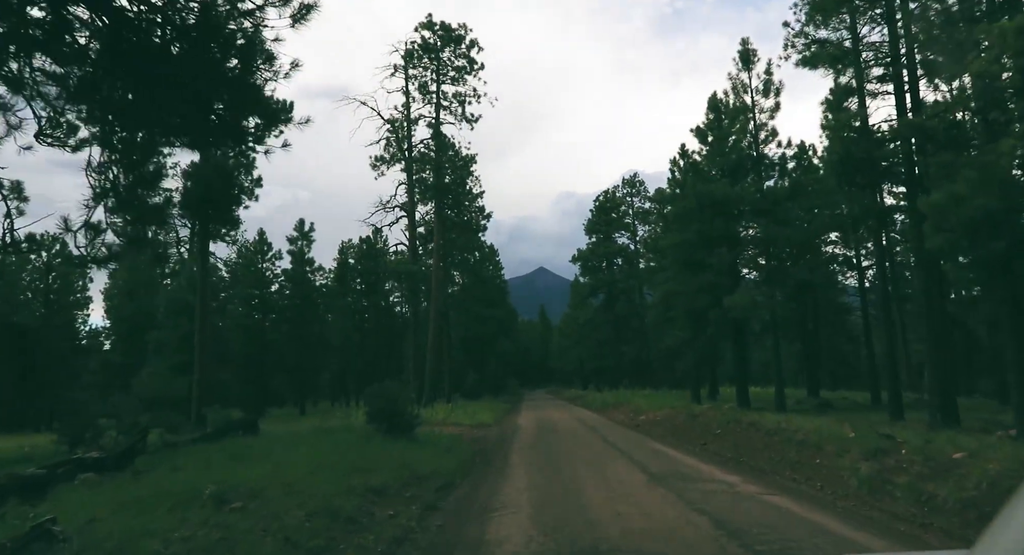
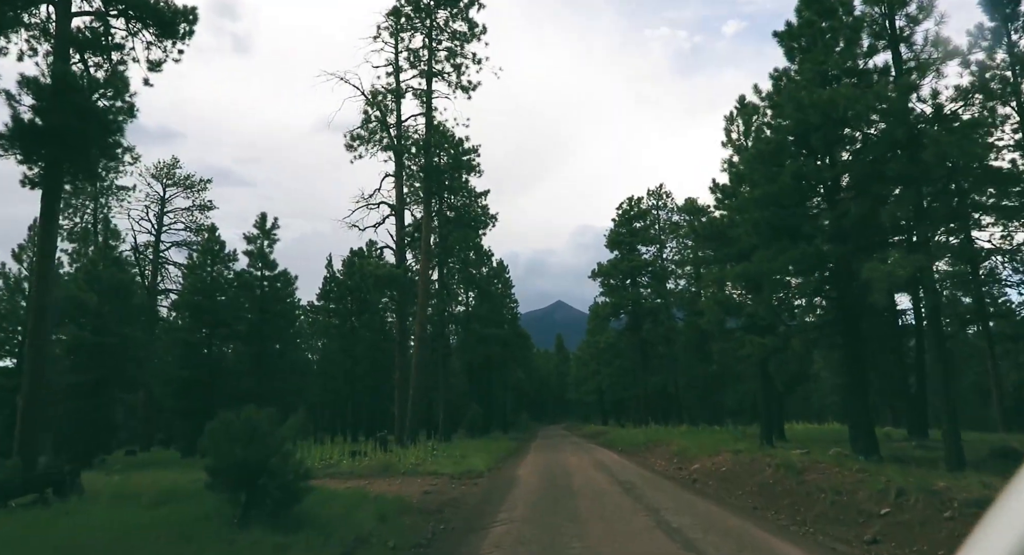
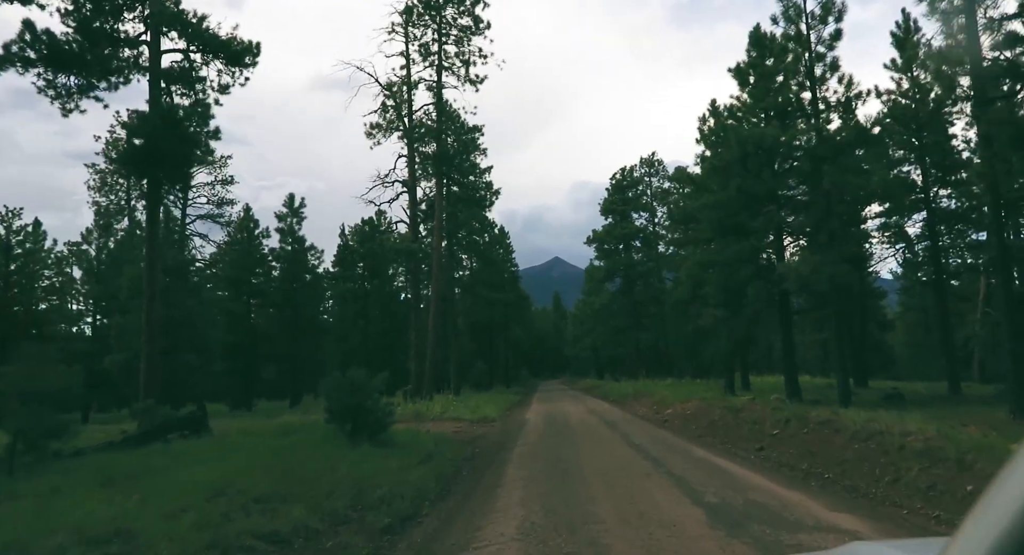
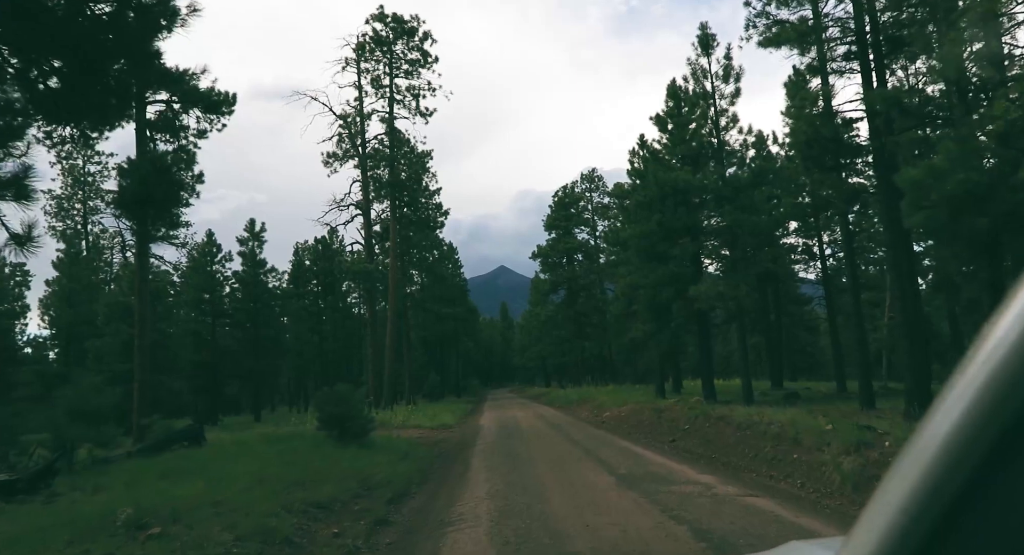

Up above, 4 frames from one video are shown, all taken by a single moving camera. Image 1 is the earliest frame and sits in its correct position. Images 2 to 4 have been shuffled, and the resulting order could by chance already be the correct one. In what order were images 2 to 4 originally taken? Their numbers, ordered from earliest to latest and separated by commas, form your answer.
4, 3, 2
